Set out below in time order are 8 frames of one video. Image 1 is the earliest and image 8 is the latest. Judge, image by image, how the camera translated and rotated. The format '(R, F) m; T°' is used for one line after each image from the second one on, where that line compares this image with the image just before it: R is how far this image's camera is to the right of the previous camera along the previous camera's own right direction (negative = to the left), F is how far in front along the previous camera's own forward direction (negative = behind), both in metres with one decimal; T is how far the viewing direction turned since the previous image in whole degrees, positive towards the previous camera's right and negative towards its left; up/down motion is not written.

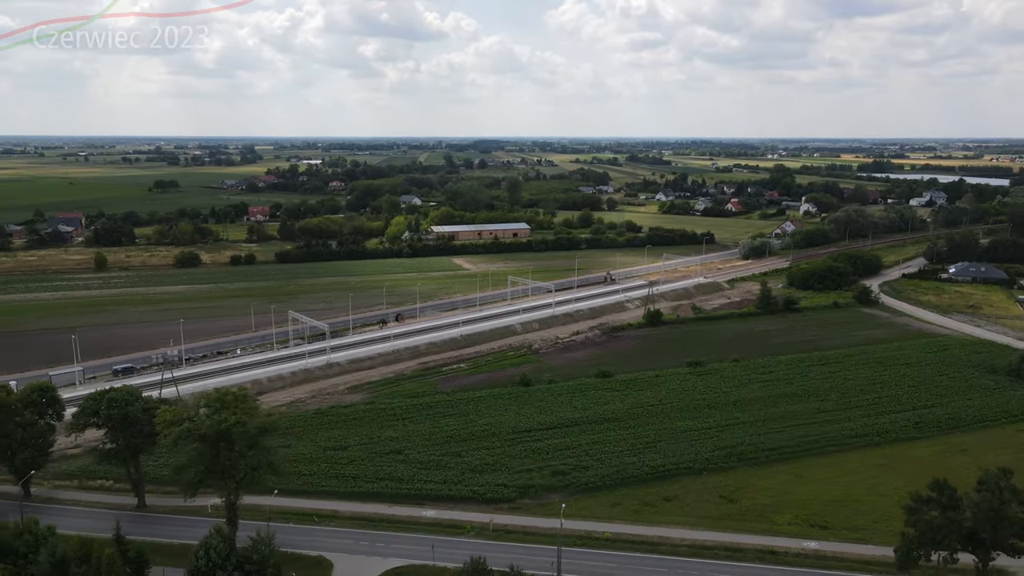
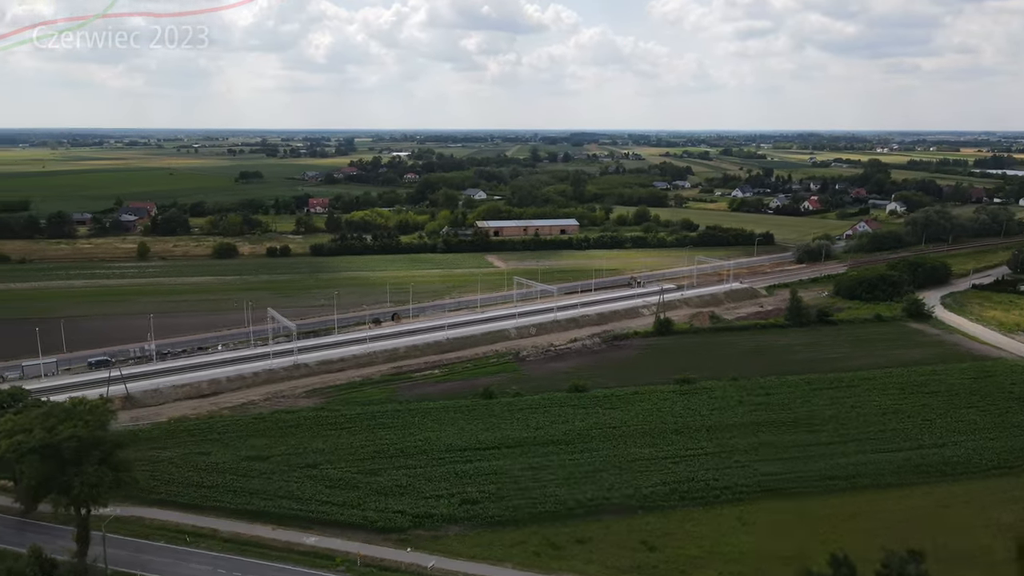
(+3.7, +1.8) m; -7°
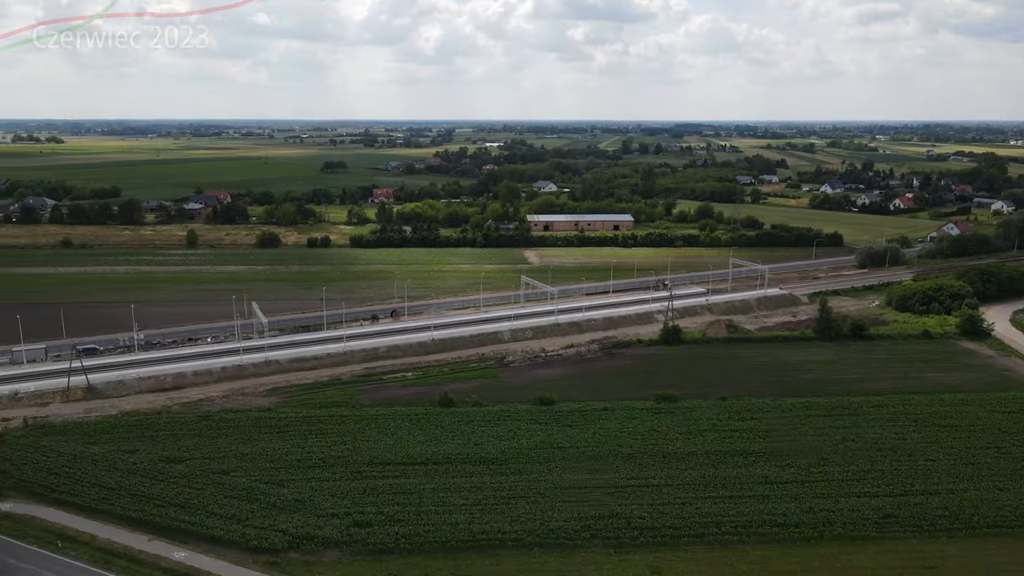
(+3.7, +1.6) m; -8°
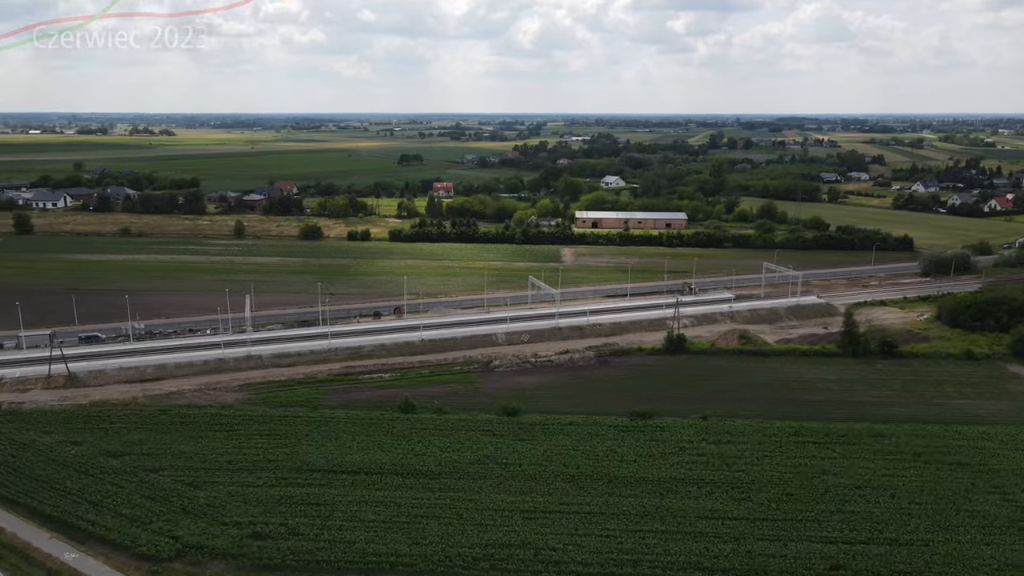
(+3.2, +1.3) m; -7°
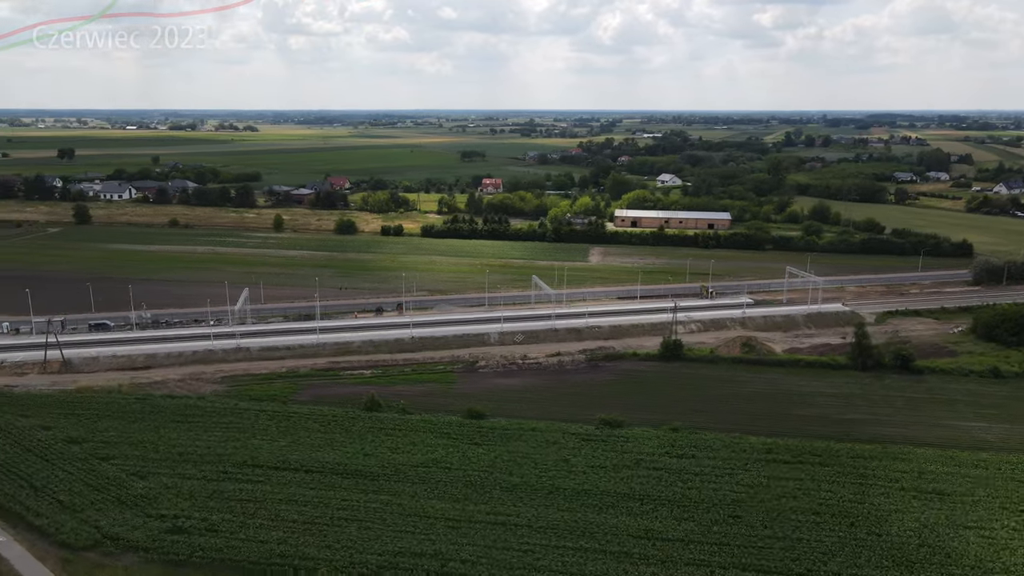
(+2.7, +0.7) m; -6°
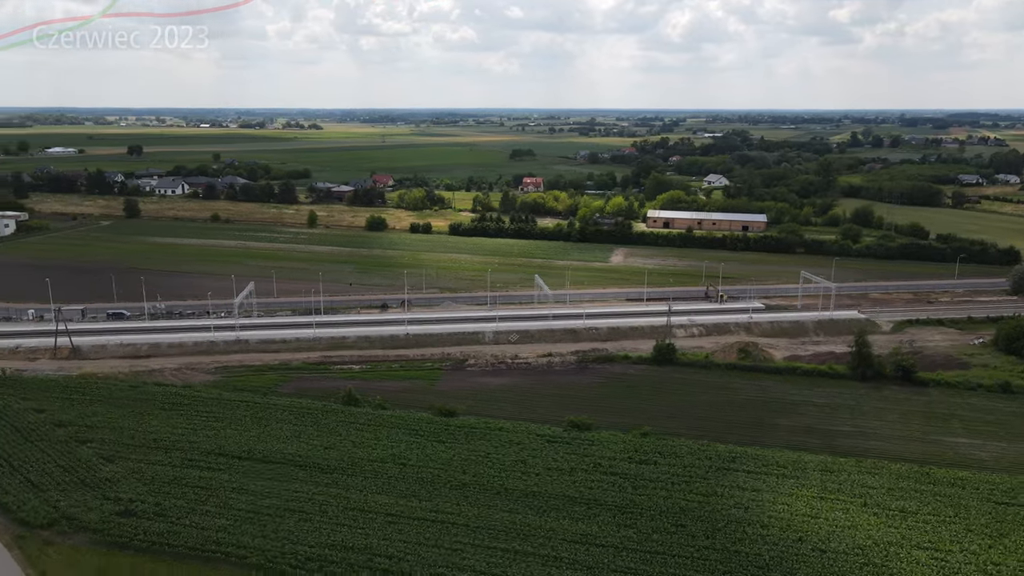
(+2.2, +0.1) m; -5°
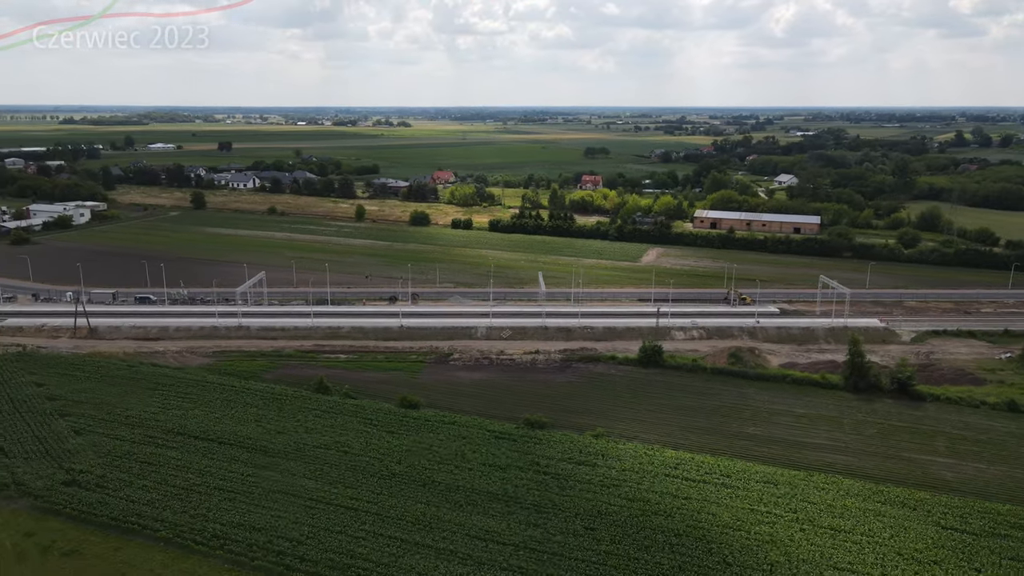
(+3.2, +0.2) m; -7°
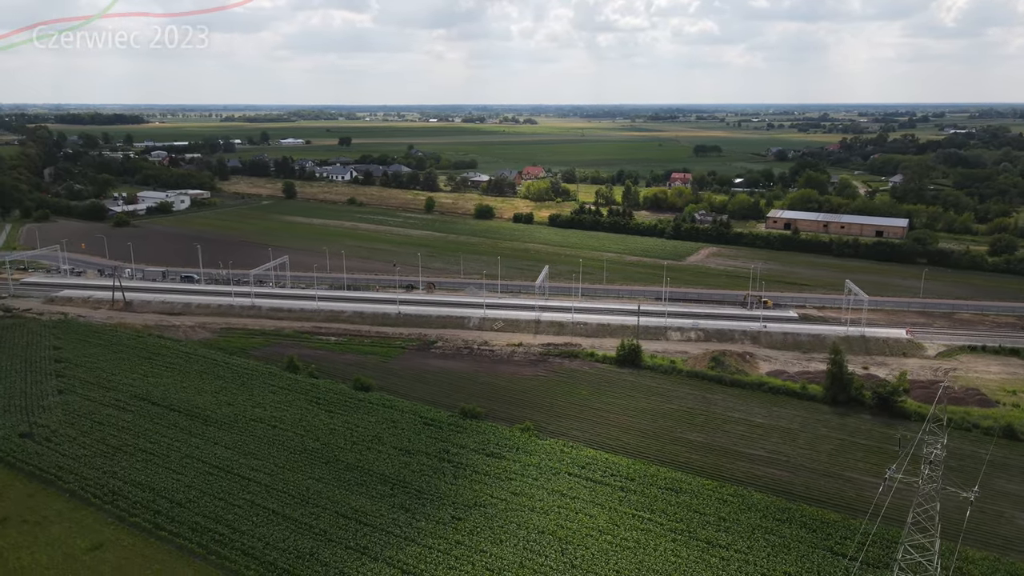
(+4.6, +0.5) m; -10°
